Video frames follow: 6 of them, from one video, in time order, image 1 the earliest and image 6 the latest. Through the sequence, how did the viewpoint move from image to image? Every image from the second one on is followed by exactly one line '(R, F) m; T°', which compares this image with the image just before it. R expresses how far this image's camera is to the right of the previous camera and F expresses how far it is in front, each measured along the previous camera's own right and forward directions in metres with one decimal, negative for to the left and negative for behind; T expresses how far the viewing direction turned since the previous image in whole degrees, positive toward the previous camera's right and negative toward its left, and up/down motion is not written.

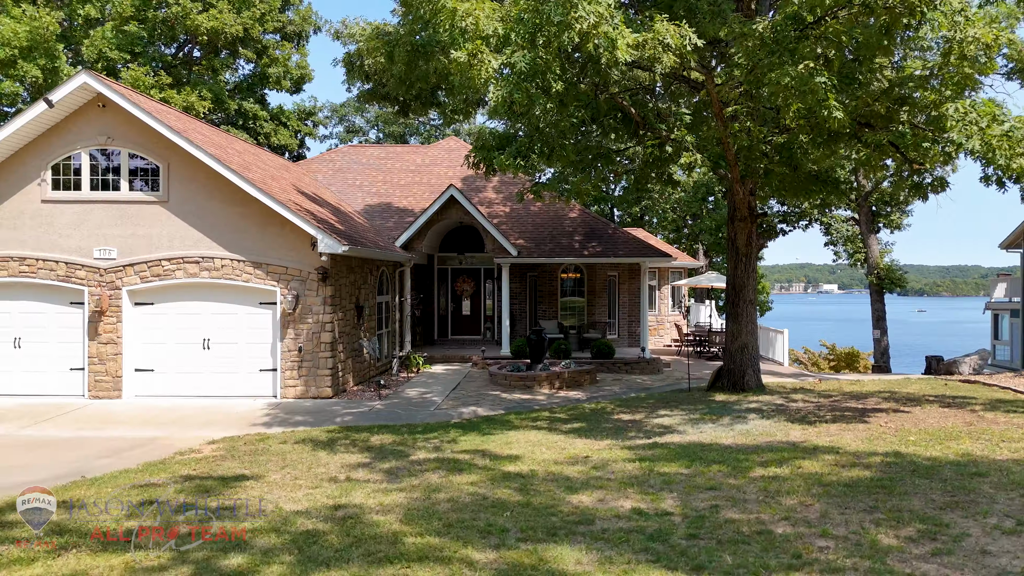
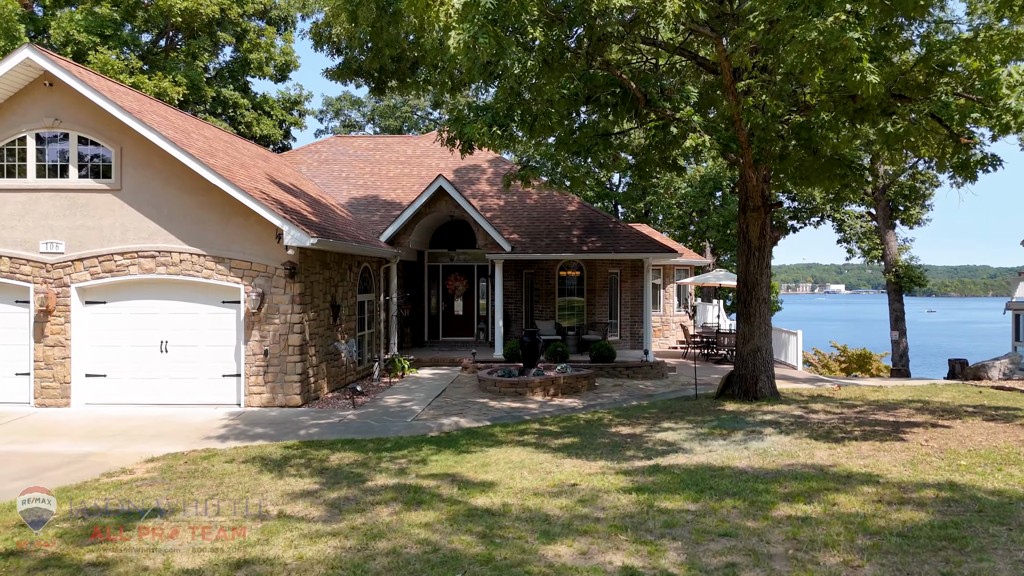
(+0.3, +1.3) m; 0°
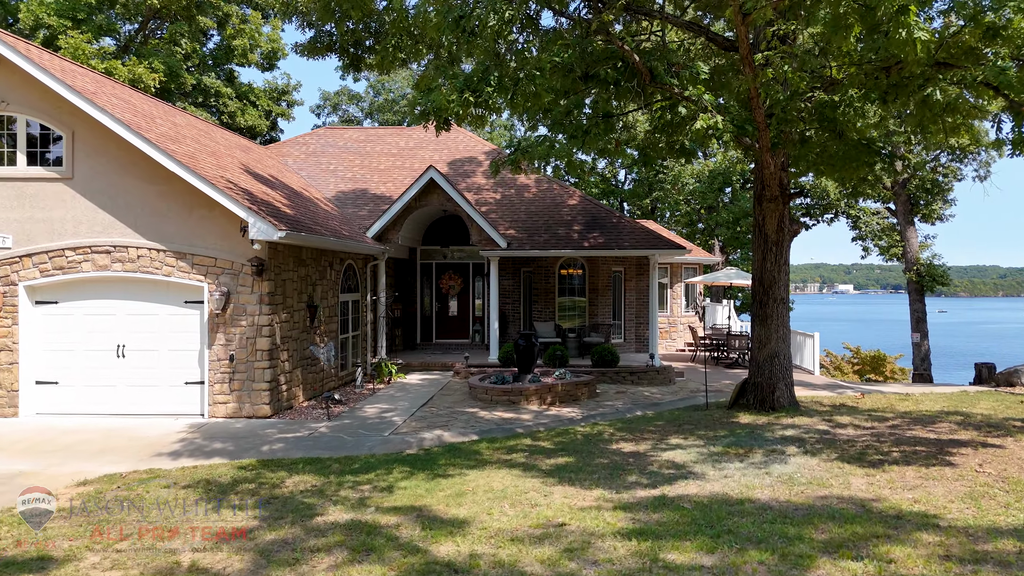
(+0.2, +1.1) m; -1°
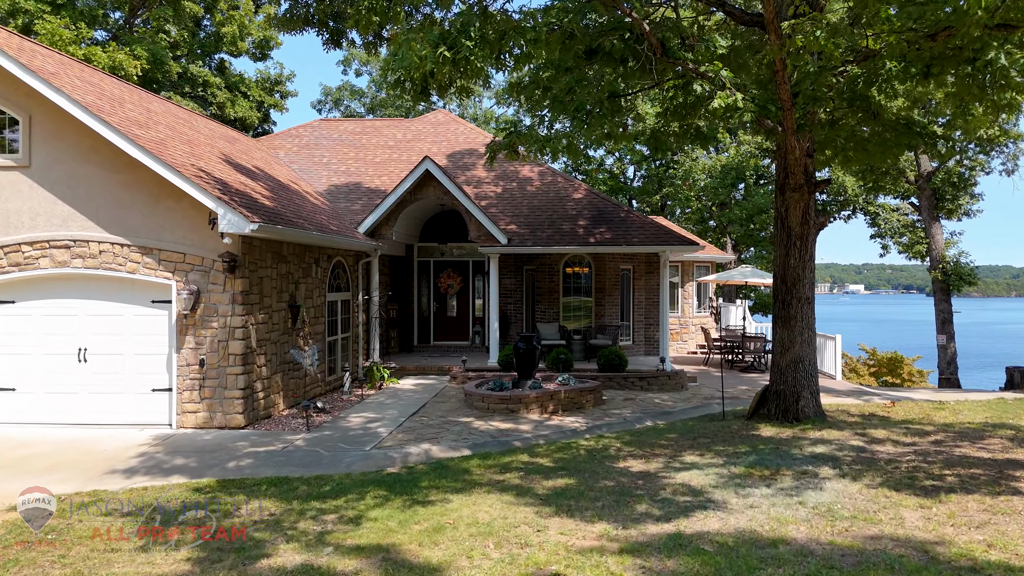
(+0.2, +1.0) m; -1°
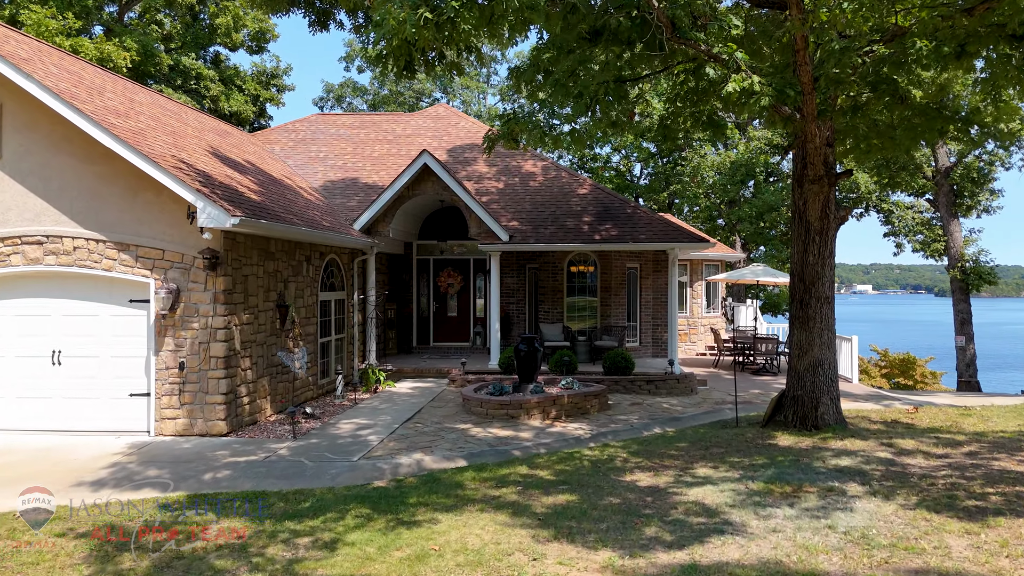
(+0.1, +0.6) m; 0°
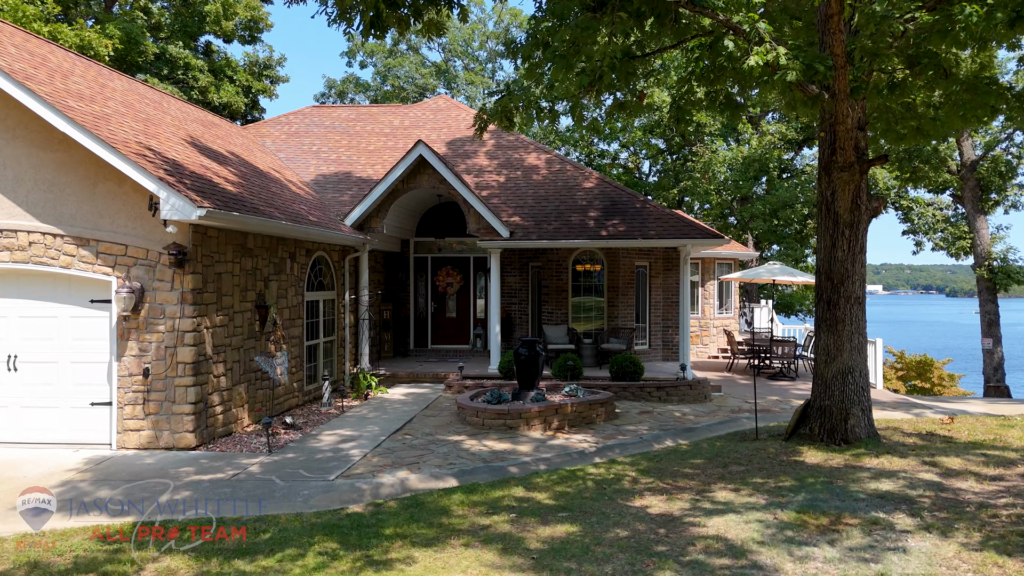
(+0.1, +0.9) m; -1°
